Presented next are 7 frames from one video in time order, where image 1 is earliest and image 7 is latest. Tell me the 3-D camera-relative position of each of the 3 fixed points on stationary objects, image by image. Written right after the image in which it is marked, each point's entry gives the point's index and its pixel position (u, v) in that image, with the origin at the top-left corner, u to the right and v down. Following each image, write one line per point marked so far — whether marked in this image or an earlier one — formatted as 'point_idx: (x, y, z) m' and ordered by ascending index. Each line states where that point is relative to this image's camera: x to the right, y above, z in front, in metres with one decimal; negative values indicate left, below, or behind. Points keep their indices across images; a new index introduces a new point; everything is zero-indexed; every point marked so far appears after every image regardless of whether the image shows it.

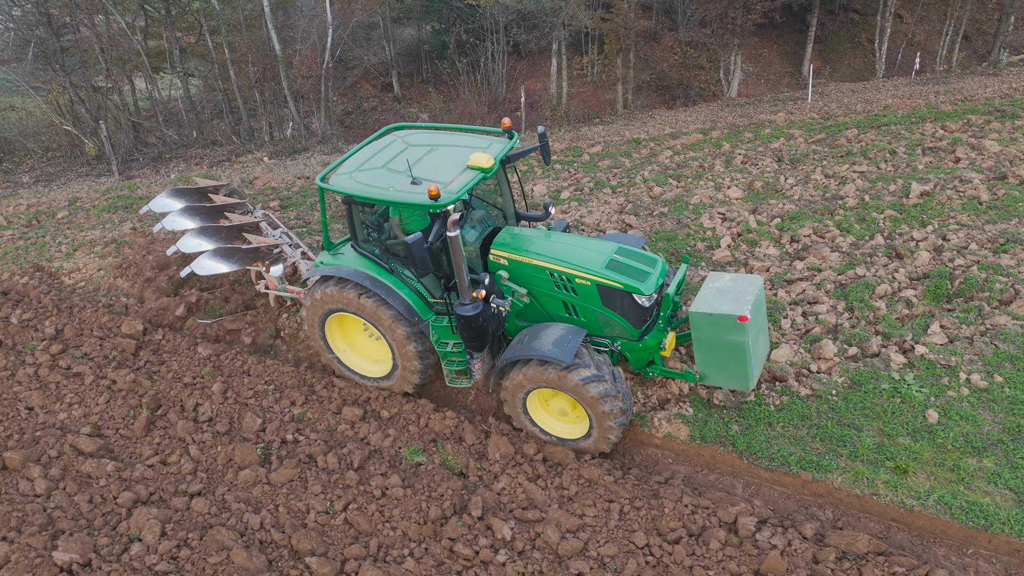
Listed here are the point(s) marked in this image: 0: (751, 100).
0: (+4.3, +3.4, +13.0) m
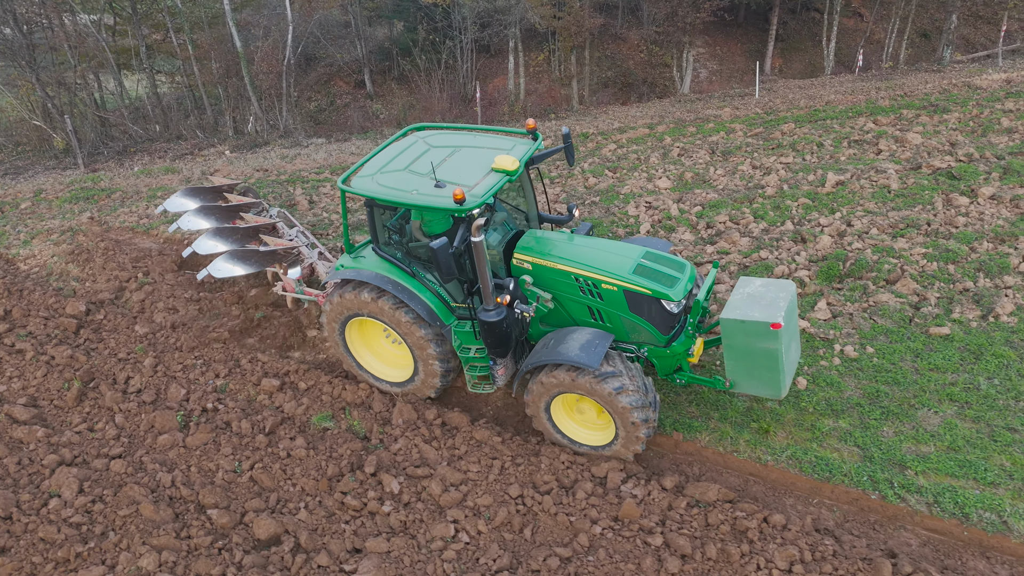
0: (+3.5, +3.6, +13.4) m
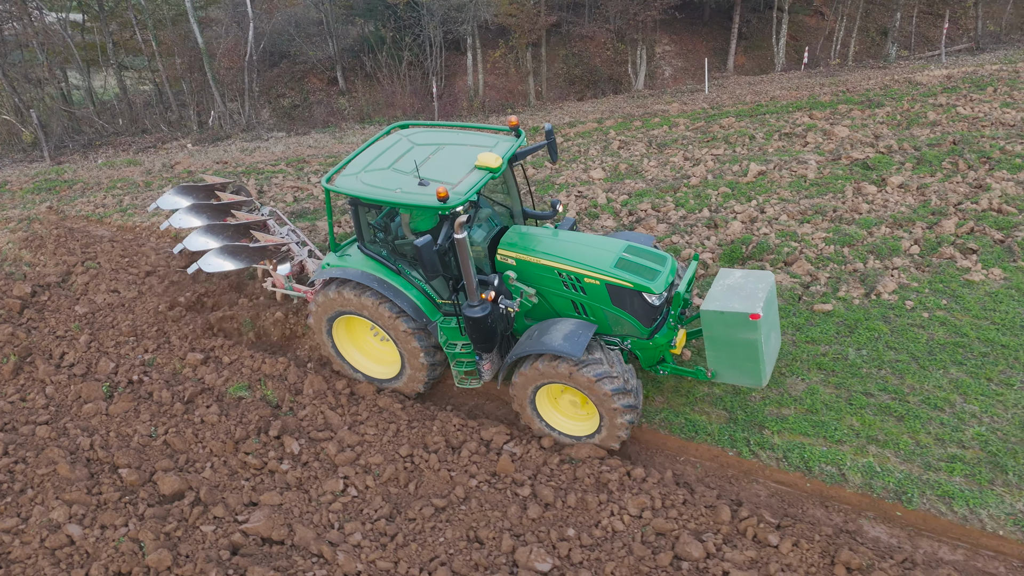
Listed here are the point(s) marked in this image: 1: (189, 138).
0: (+2.8, +3.8, +13.8) m
1: (-5.8, +2.7, +13.0) m
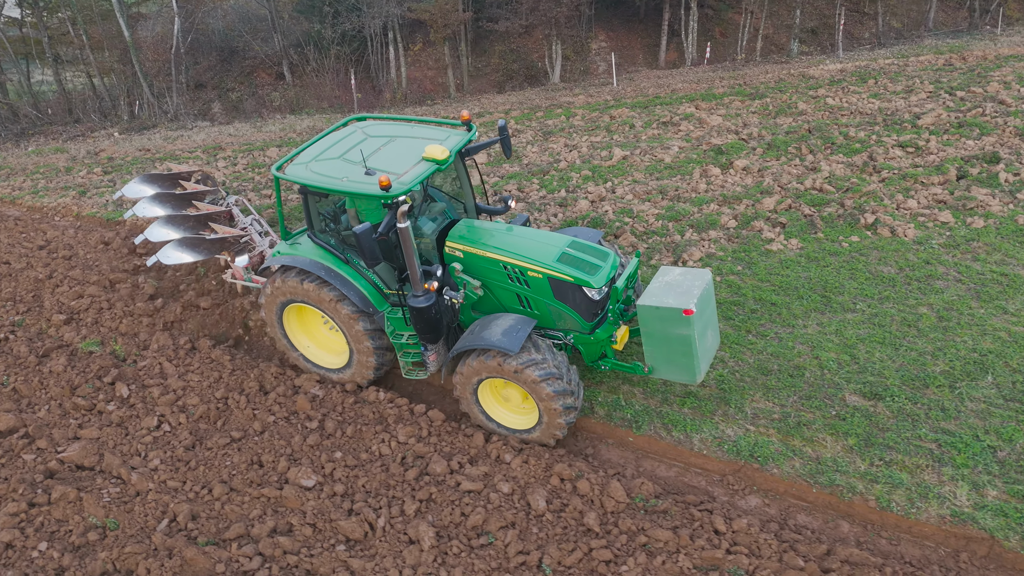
0: (+1.2, +4.1, +14.4) m
1: (-7.4, +3.0, +13.5) m
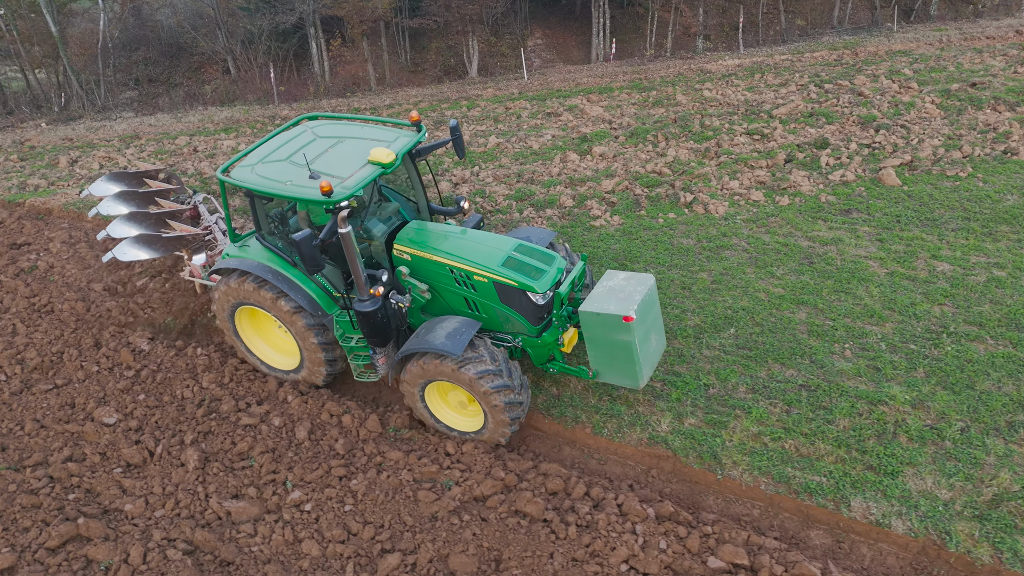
0: (-0.5, +4.3, +15.0) m
1: (-9.0, +3.3, +14.0) m
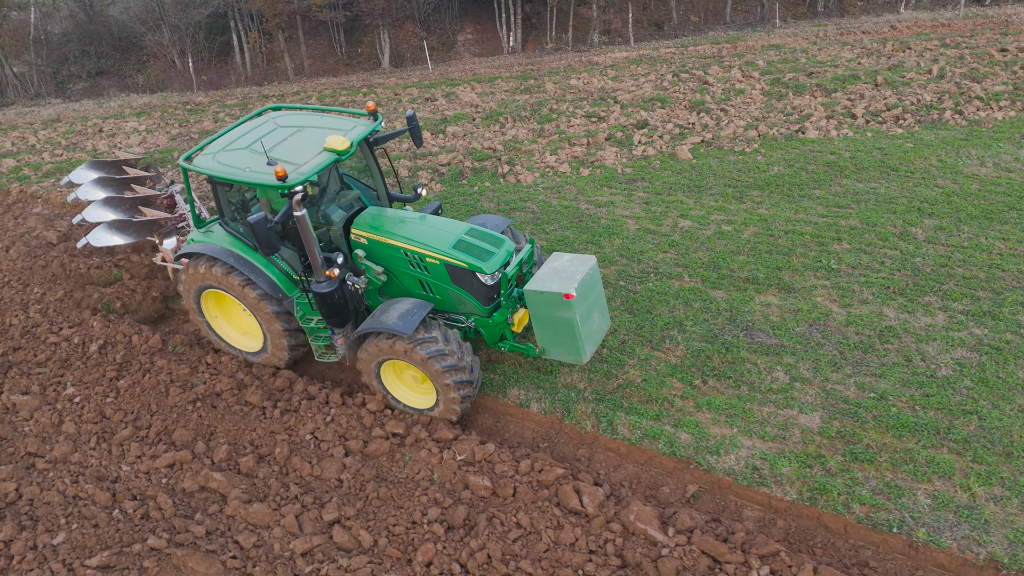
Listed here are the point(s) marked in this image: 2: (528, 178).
0: (-2.5, +4.8, +16.0) m
1: (-11.0, +3.8, +14.9) m
2: (+0.2, +1.3, +8.4) m
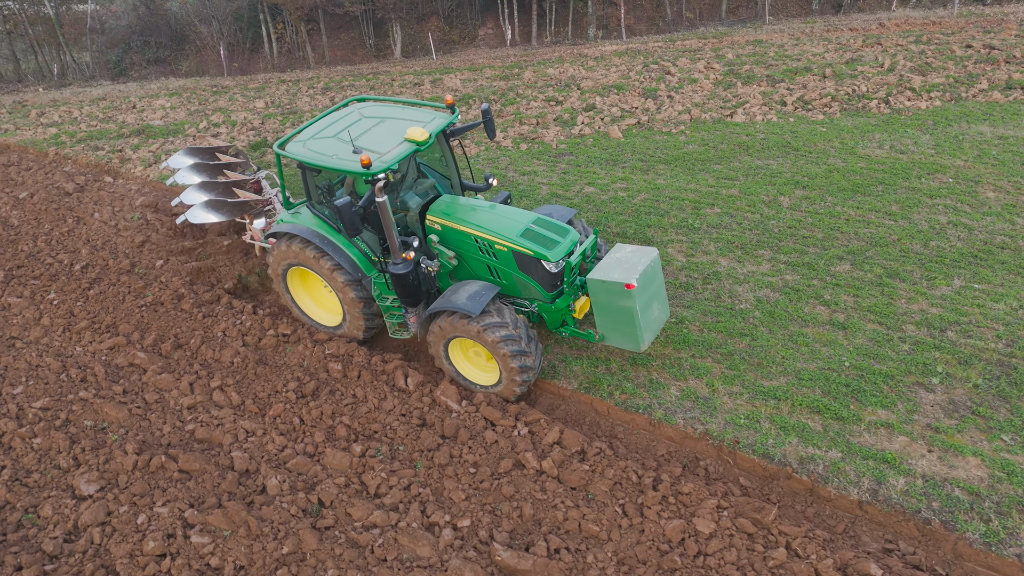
0: (-2.5, +5.5, +17.3) m
1: (-11.1, +4.7, +16.9) m
2: (-0.5, +1.8, +9.5) m
